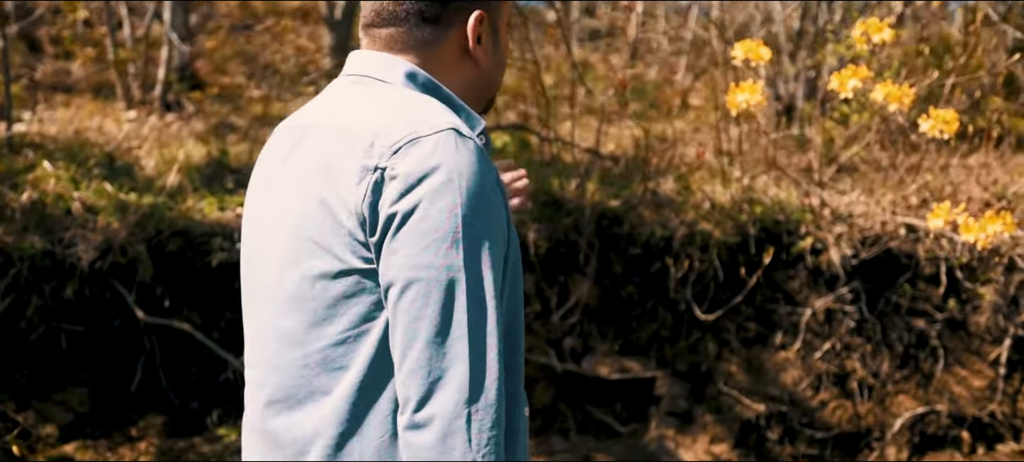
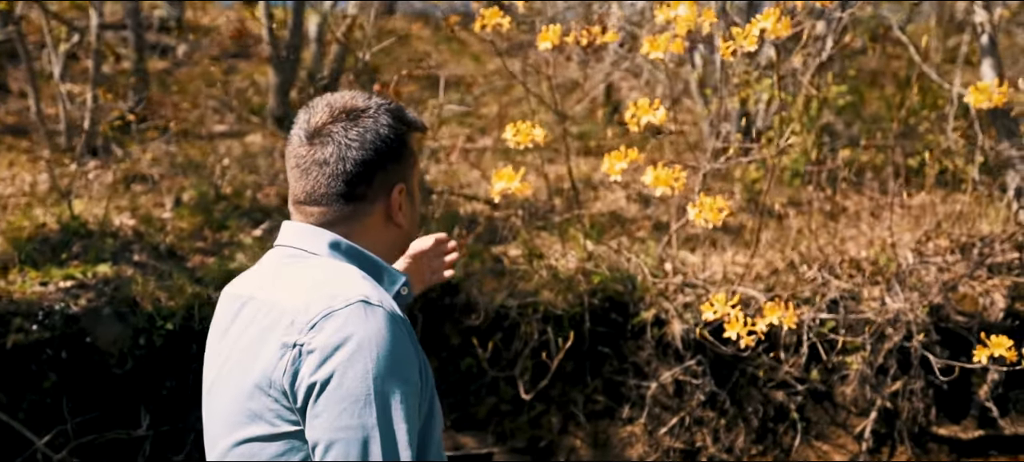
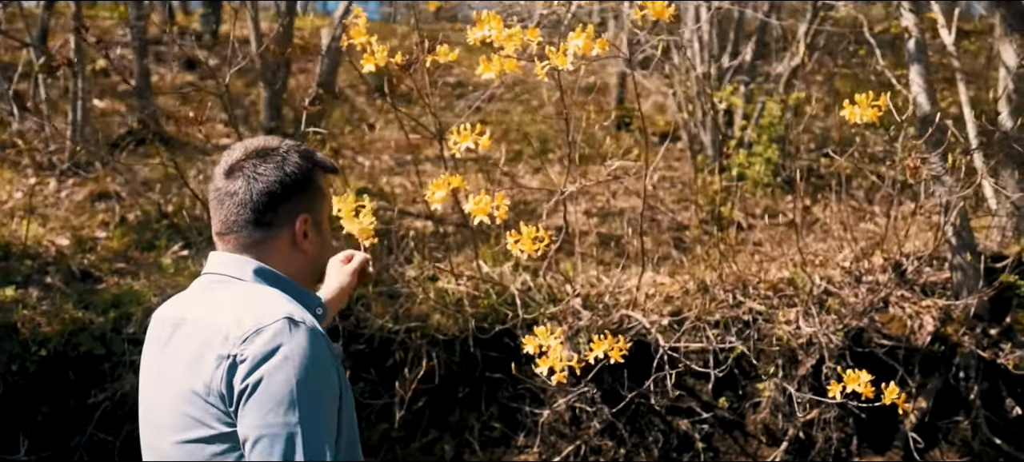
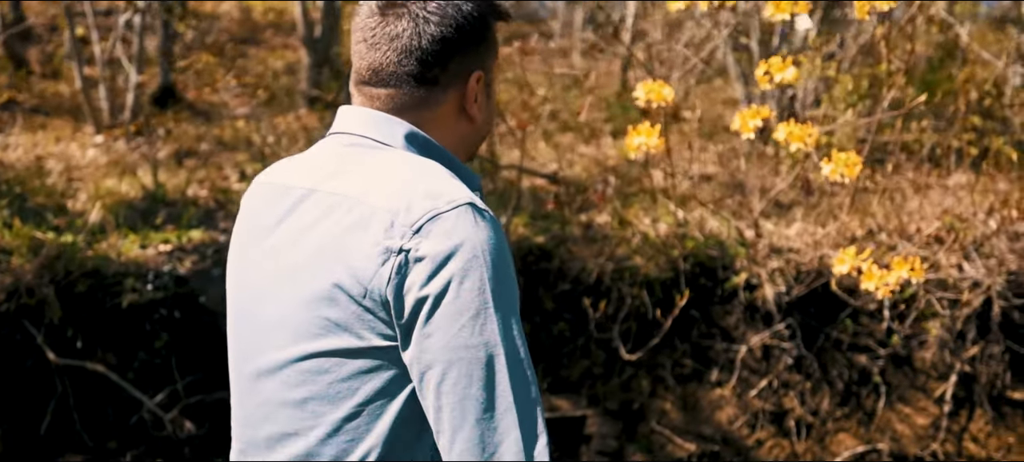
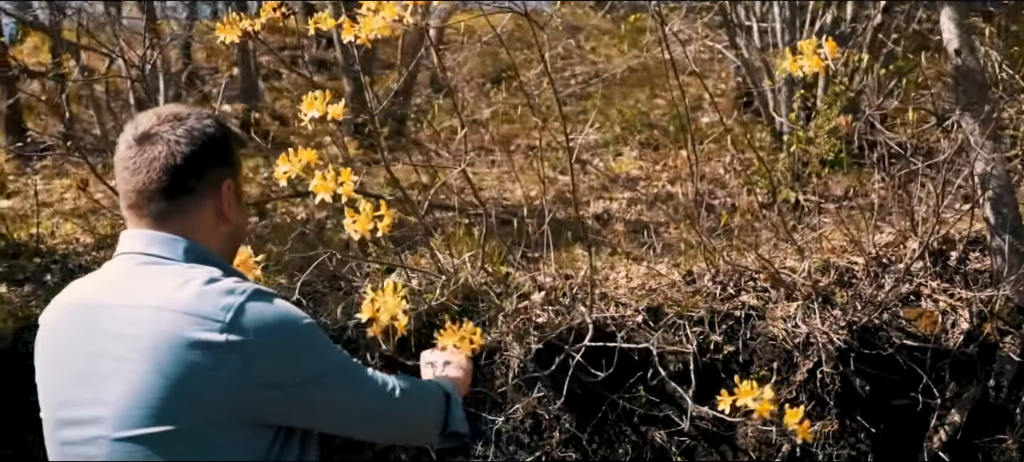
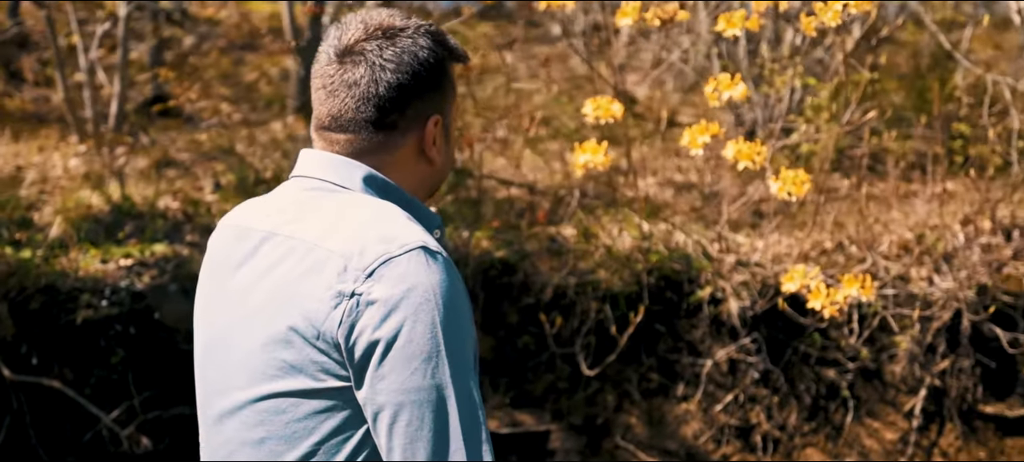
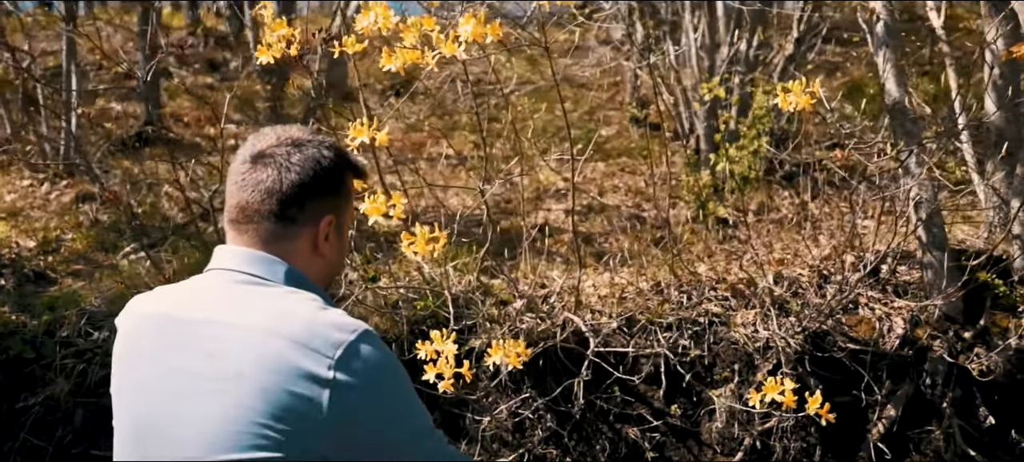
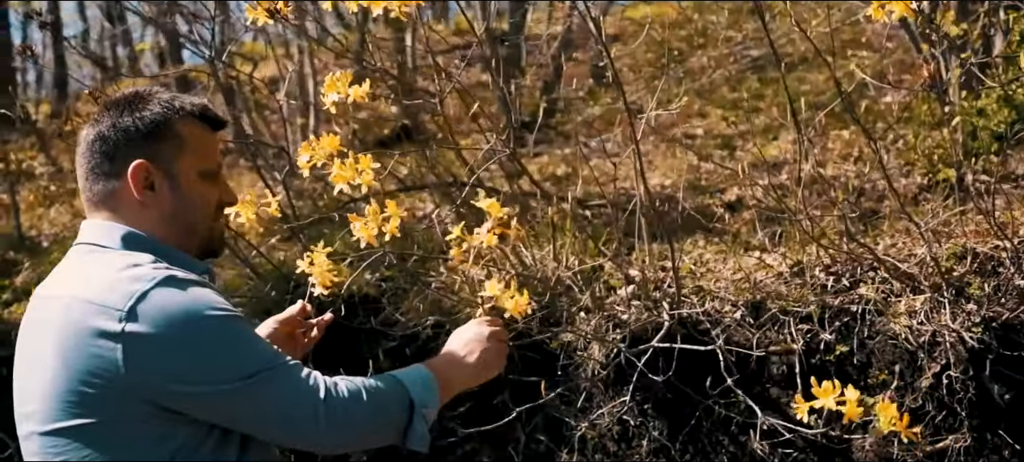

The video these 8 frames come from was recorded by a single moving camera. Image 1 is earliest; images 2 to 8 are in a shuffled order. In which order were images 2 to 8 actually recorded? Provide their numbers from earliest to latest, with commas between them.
4, 6, 2, 3, 7, 5, 8
